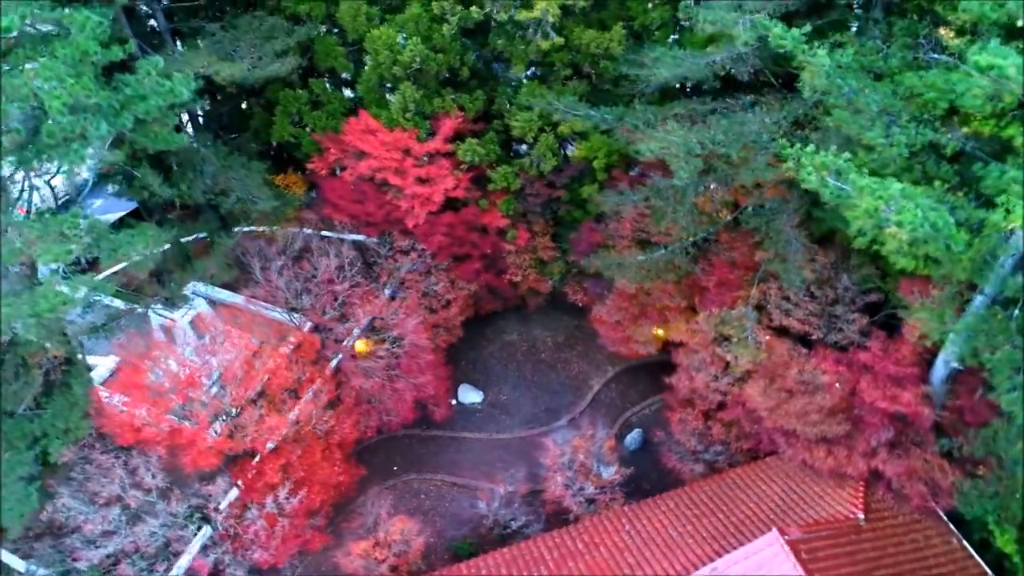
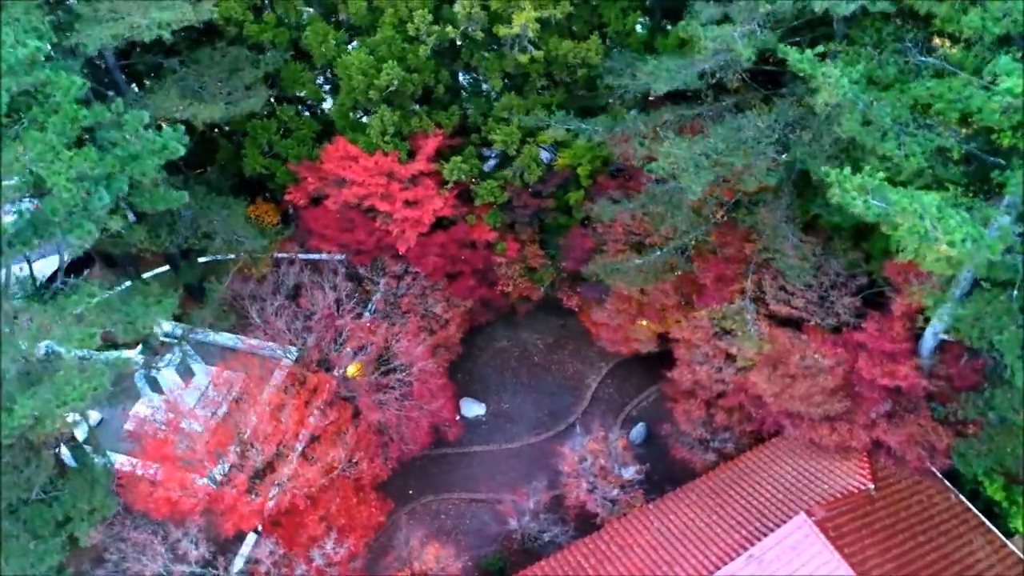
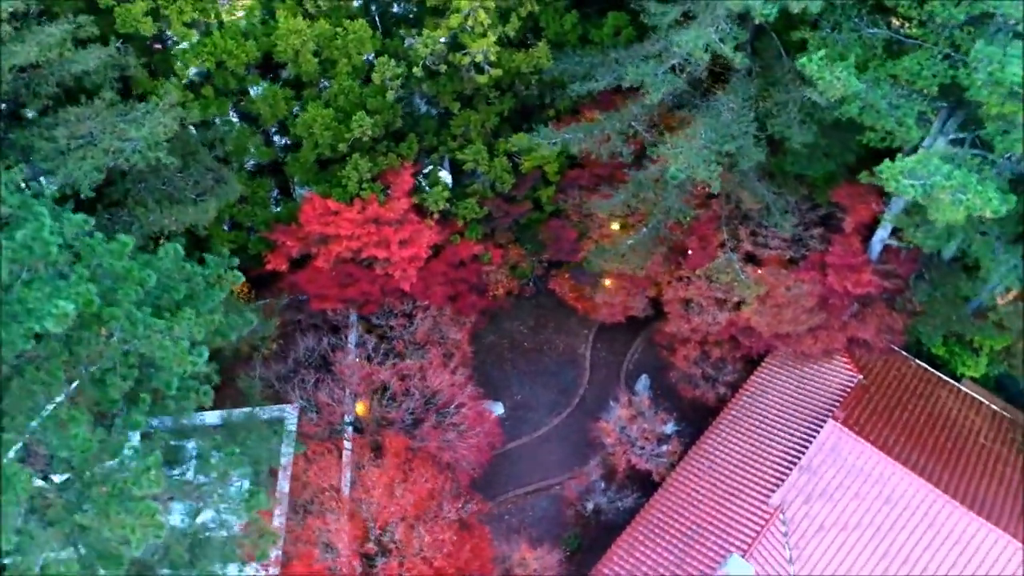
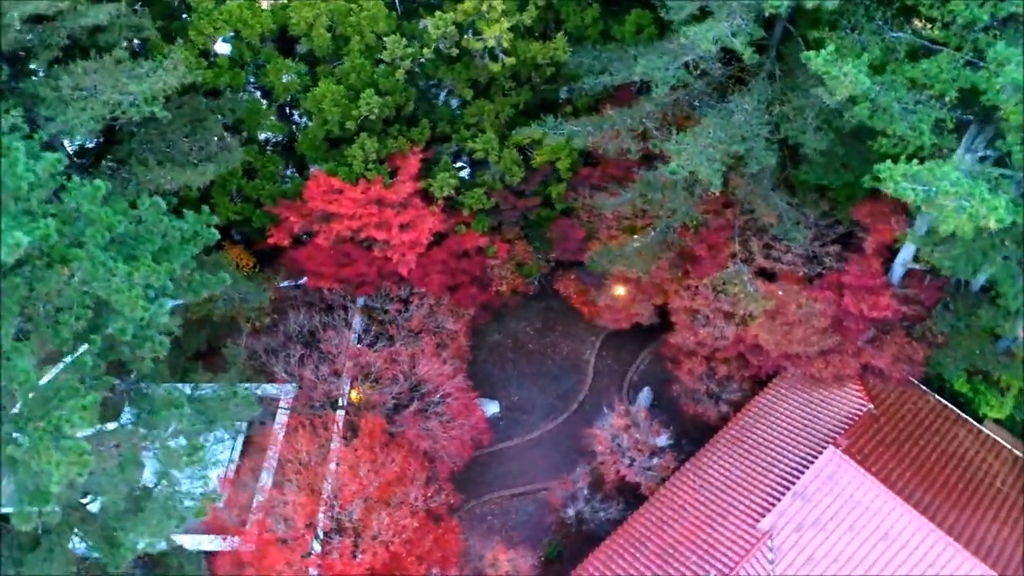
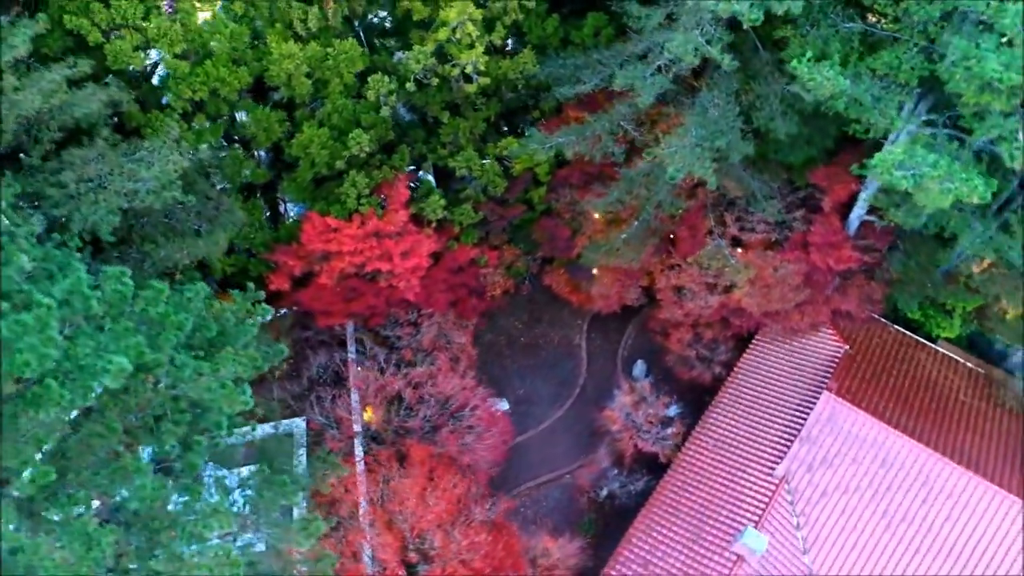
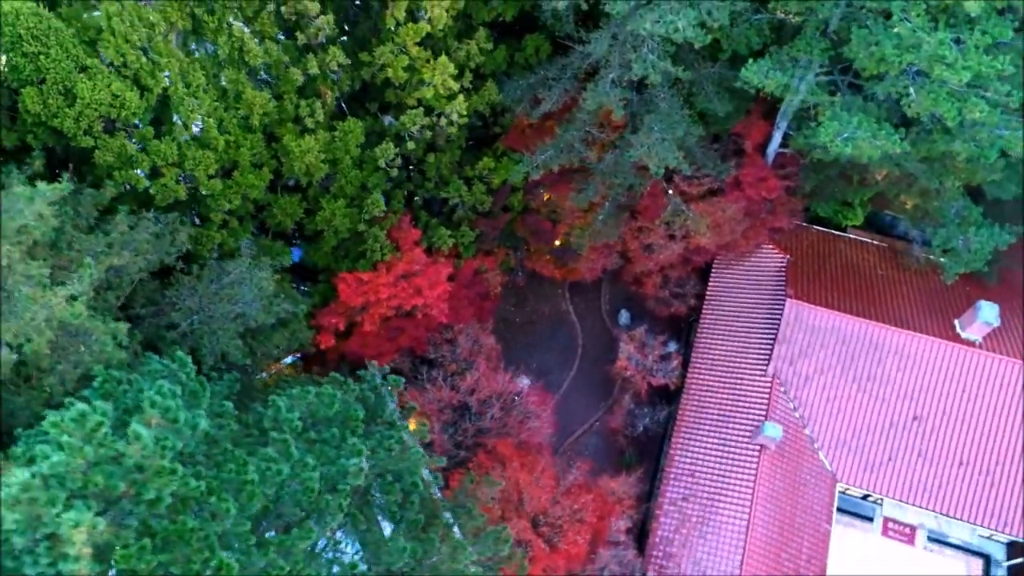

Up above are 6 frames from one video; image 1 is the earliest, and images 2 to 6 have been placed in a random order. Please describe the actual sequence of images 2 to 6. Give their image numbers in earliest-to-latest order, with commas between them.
2, 4, 3, 5, 6
